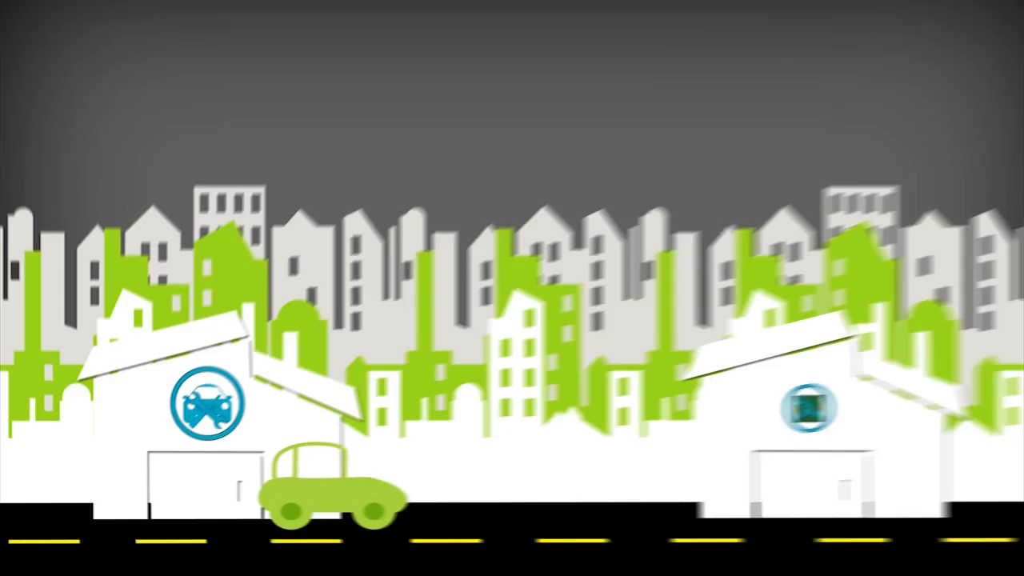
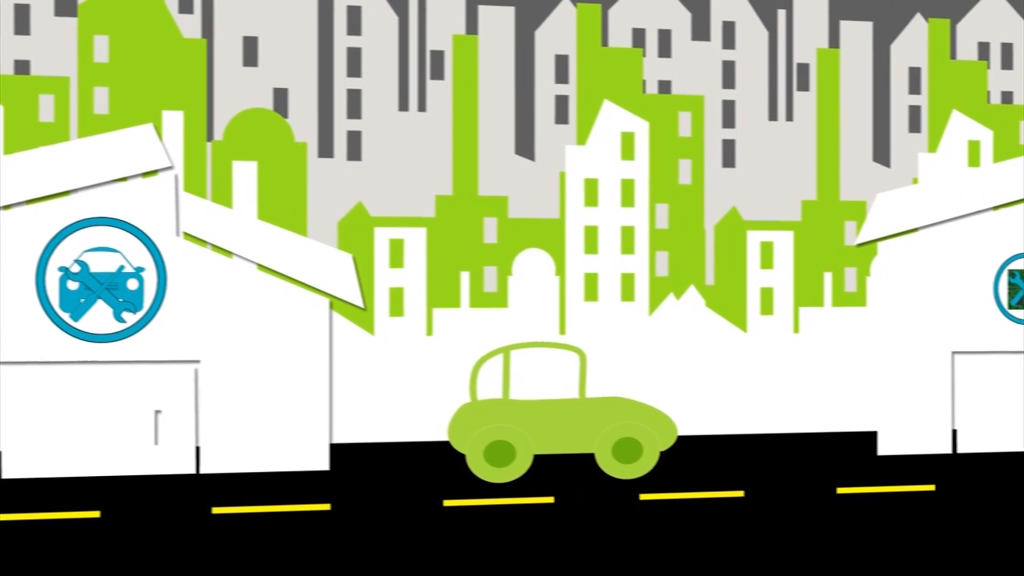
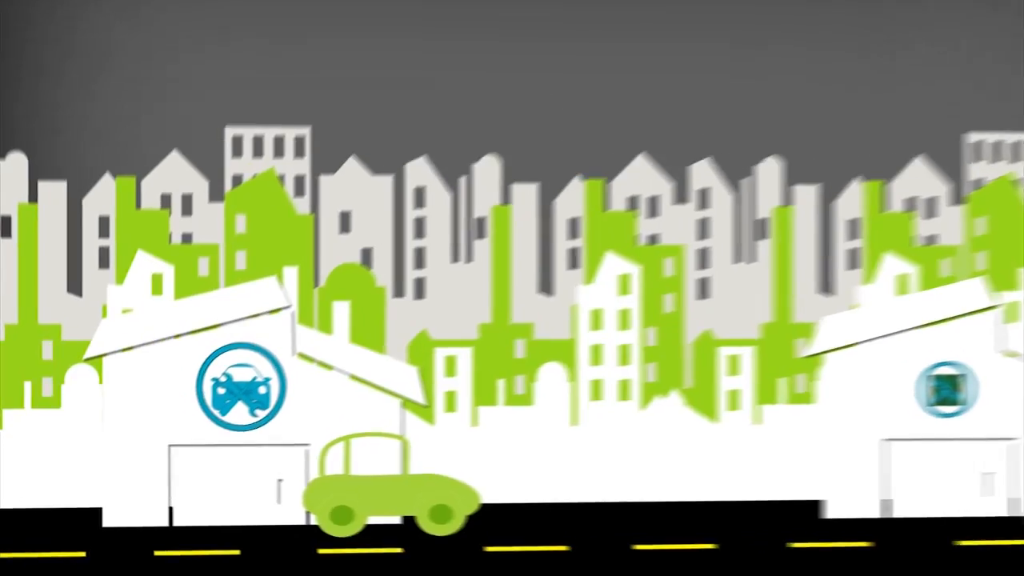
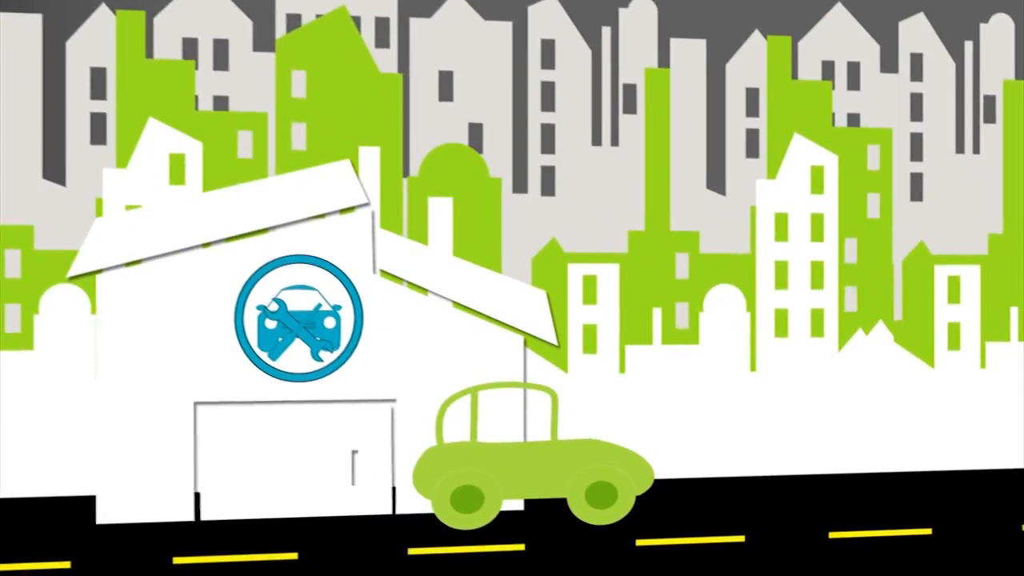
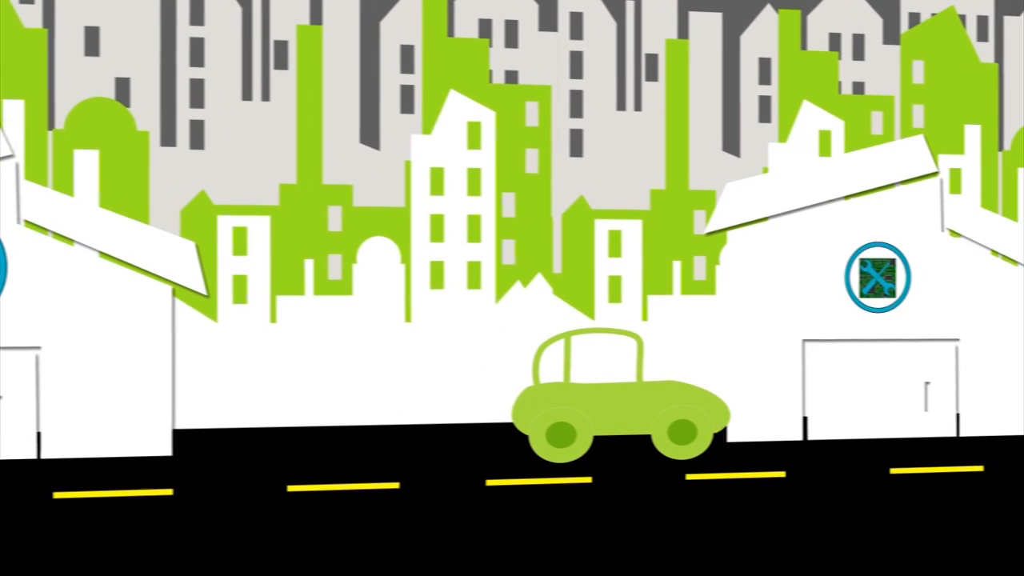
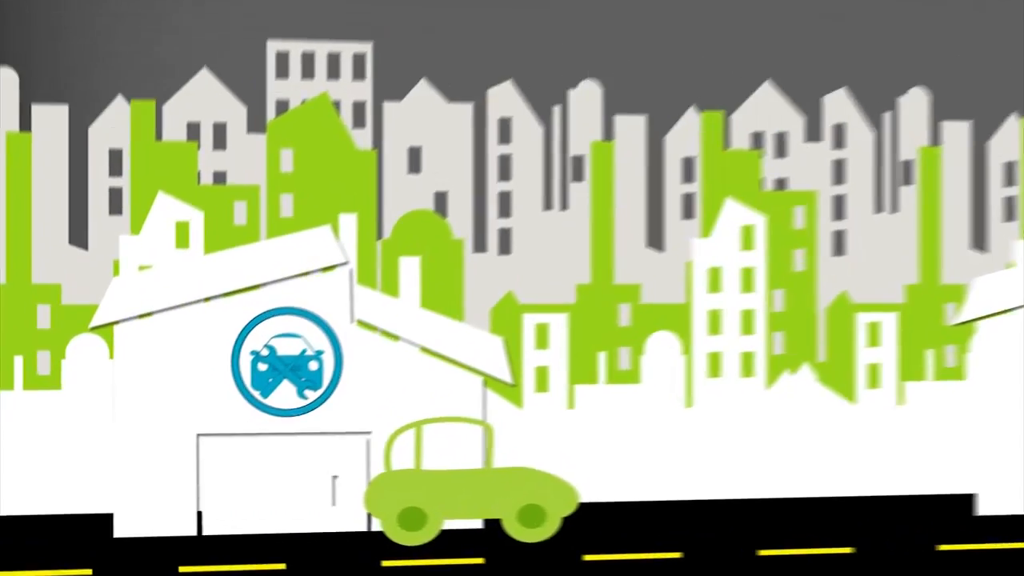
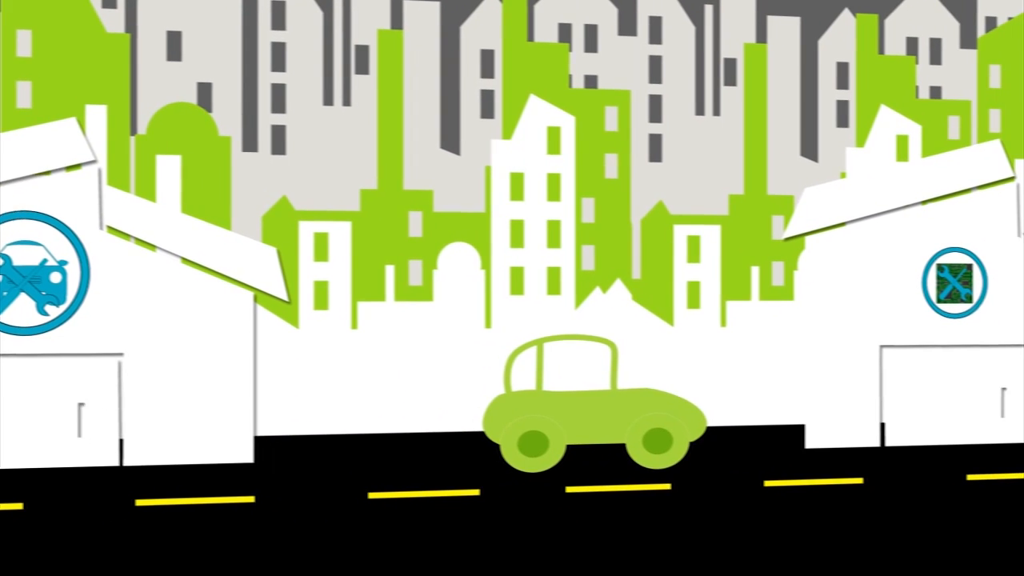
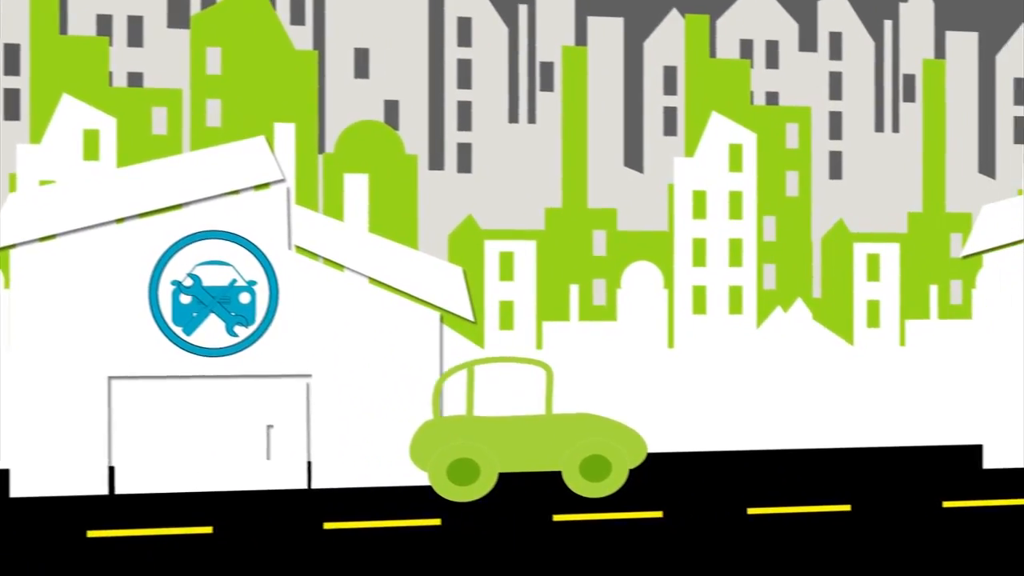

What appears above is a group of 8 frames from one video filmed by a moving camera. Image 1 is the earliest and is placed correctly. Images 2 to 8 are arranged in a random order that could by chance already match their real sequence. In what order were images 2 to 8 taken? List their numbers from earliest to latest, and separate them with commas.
3, 6, 4, 8, 2, 7, 5
